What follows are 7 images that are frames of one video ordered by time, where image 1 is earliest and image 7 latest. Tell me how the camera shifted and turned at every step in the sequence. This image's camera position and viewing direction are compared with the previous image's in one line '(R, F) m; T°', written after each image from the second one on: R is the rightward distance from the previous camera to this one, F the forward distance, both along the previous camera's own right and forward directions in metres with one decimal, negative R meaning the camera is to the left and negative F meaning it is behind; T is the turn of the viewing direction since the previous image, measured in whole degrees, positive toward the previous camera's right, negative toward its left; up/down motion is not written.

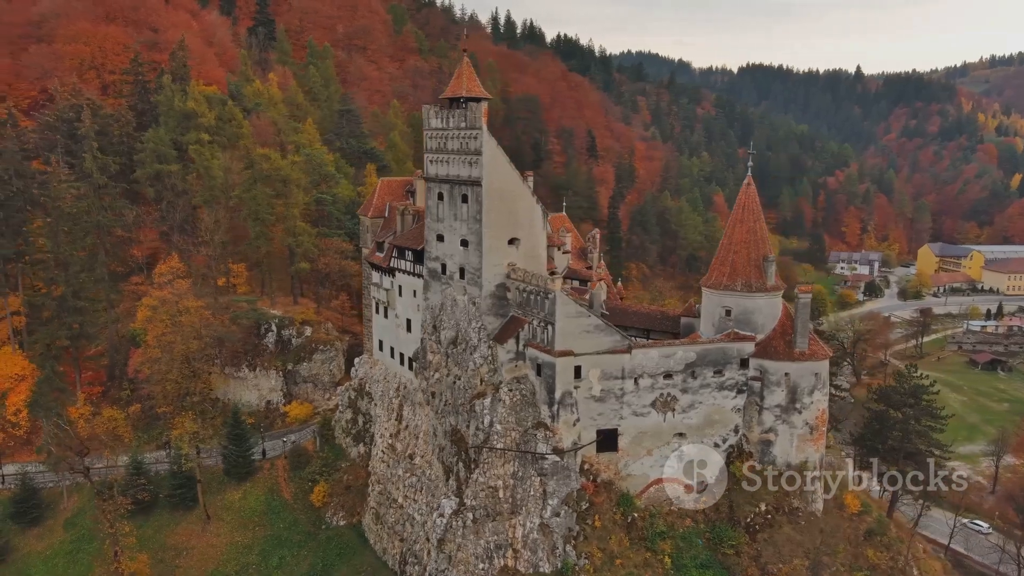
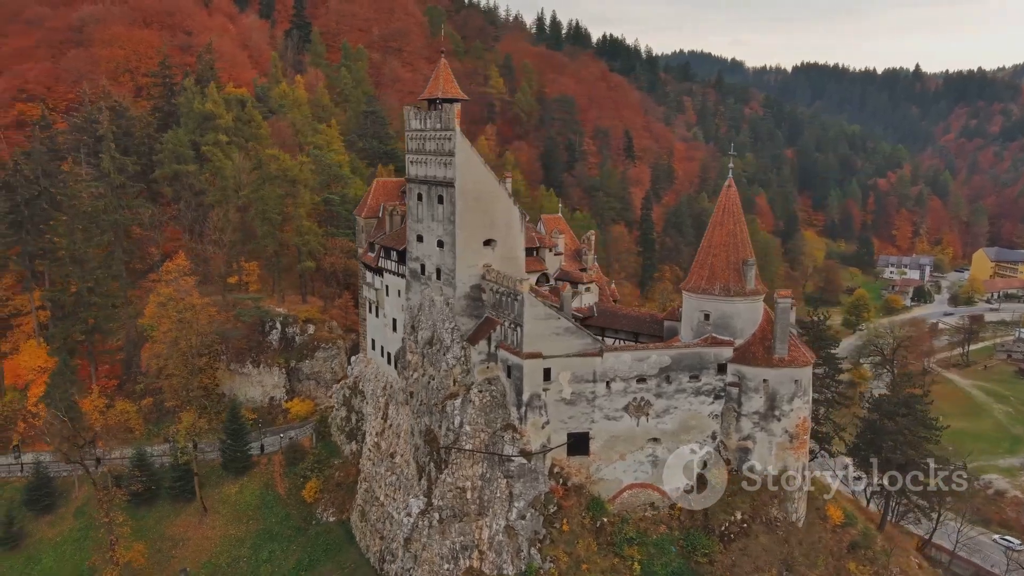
(+2.7, +0.1) m; -4°
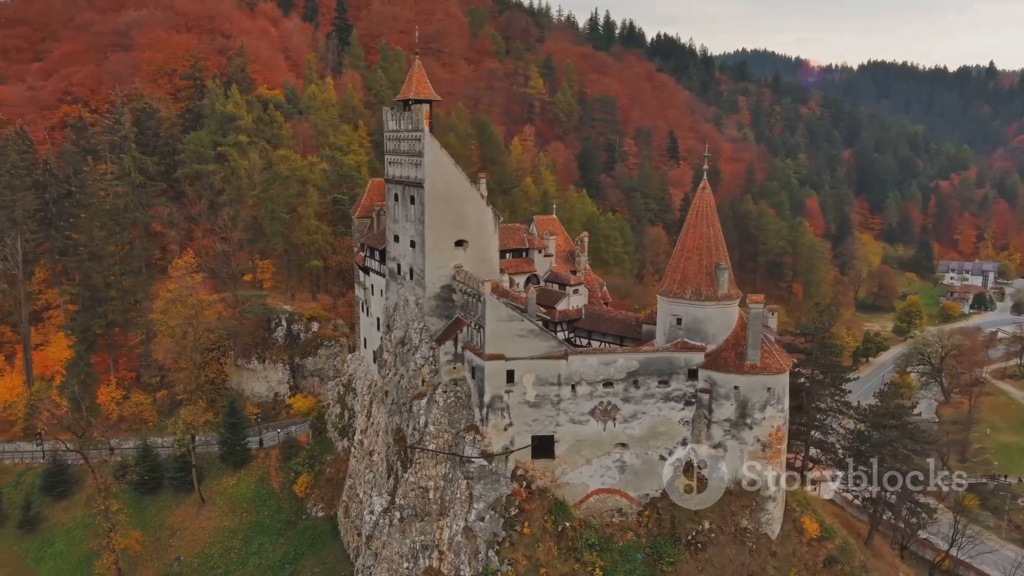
(+3.1, +0.2) m; -4°
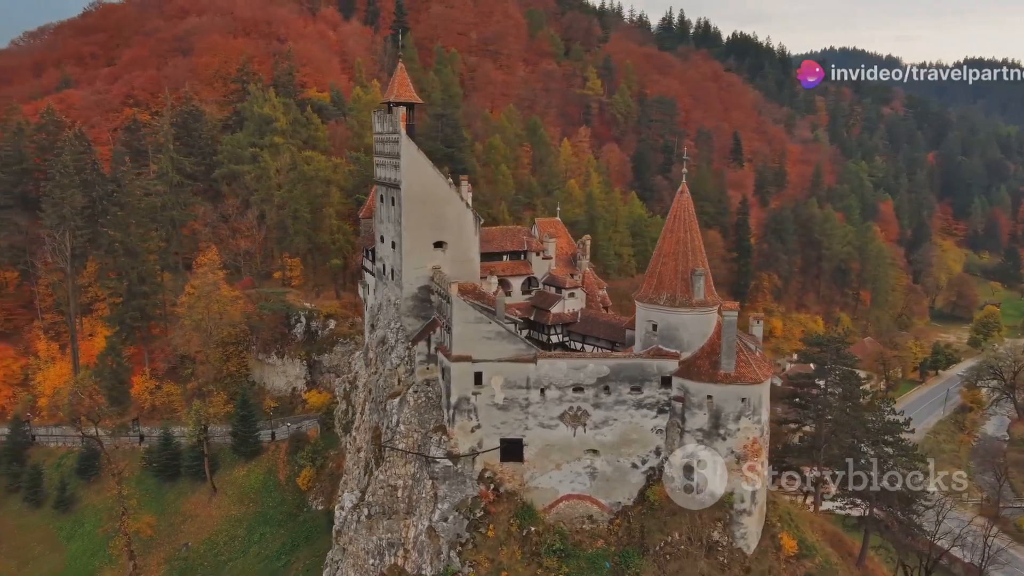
(+3.6, +0.2) m; -6°
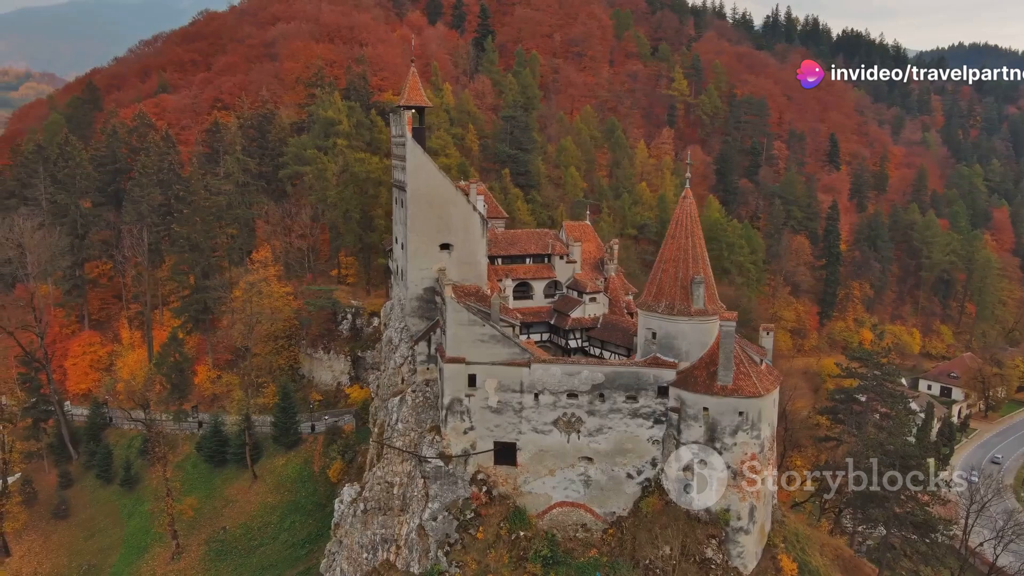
(+3.6, +0.2) m; -7°
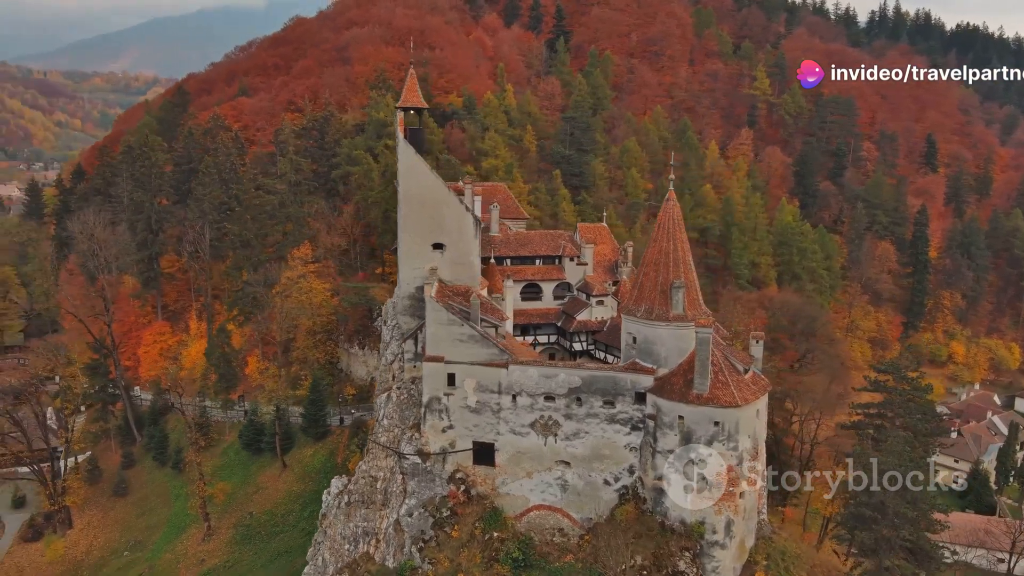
(+3.9, +0.3) m; -7°
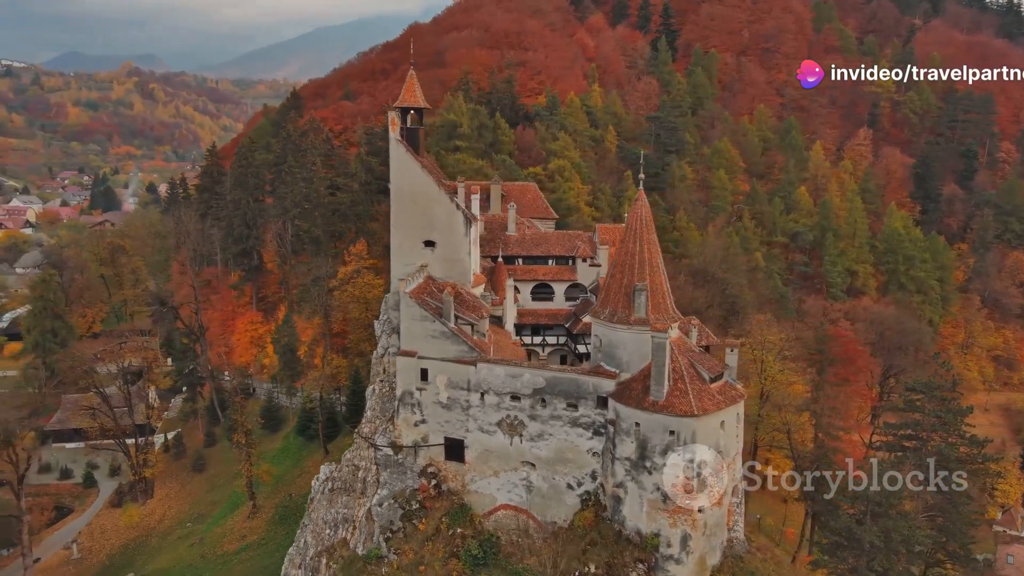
(+5.5, +0.5) m; -10°
